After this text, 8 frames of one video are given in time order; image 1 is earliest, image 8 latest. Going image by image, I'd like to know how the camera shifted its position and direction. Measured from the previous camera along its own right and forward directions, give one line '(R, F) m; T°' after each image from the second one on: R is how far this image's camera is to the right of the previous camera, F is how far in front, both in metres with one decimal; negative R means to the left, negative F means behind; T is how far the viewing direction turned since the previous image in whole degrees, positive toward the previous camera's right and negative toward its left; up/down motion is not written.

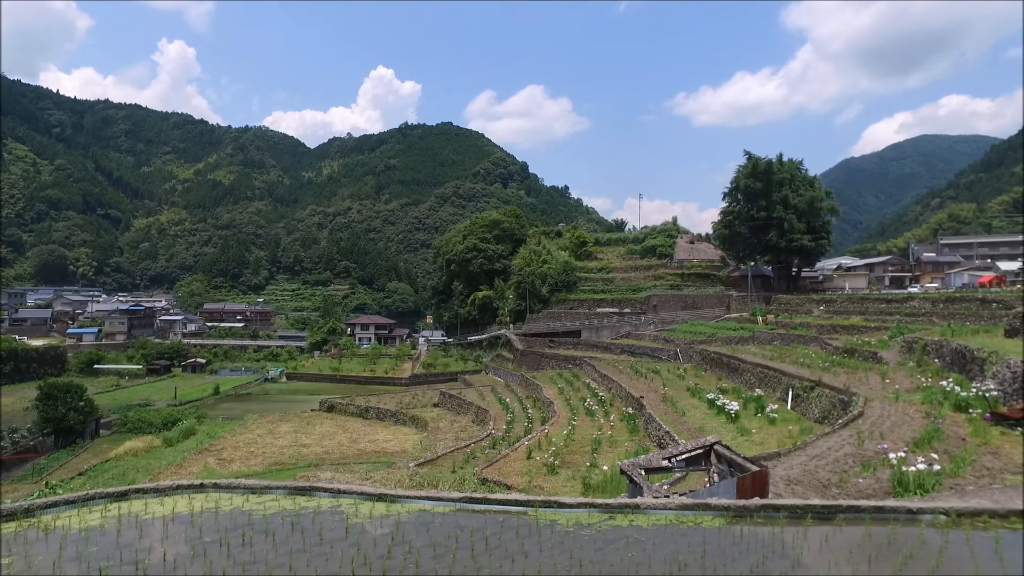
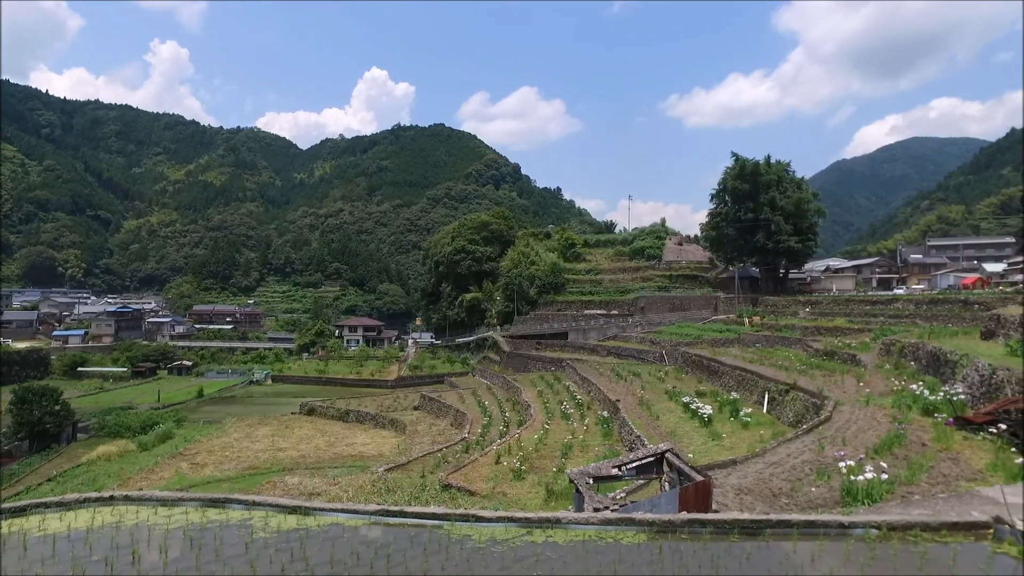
(+0.4, +0.2) m; +1°
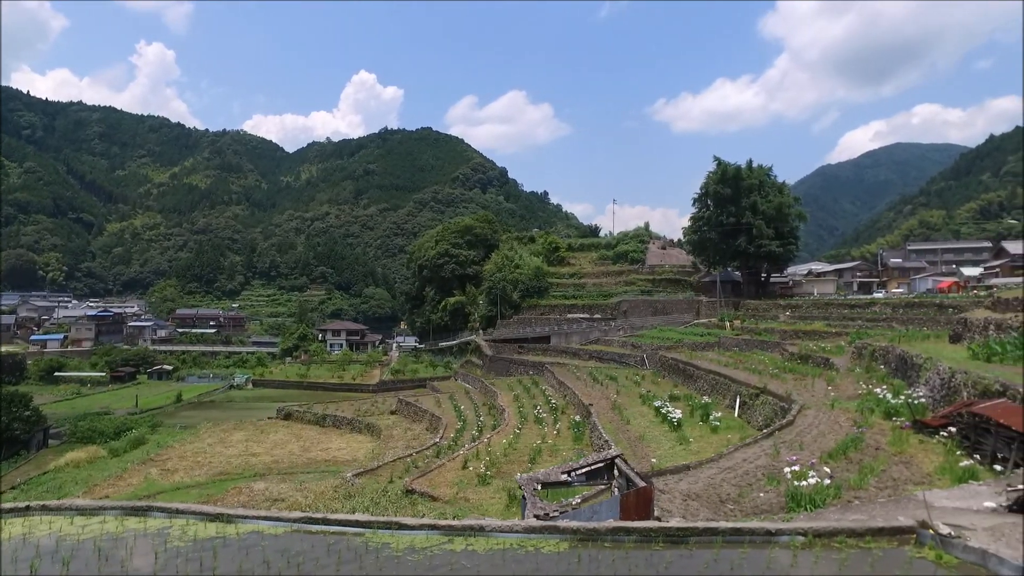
(+0.4, +0.1) m; +1°
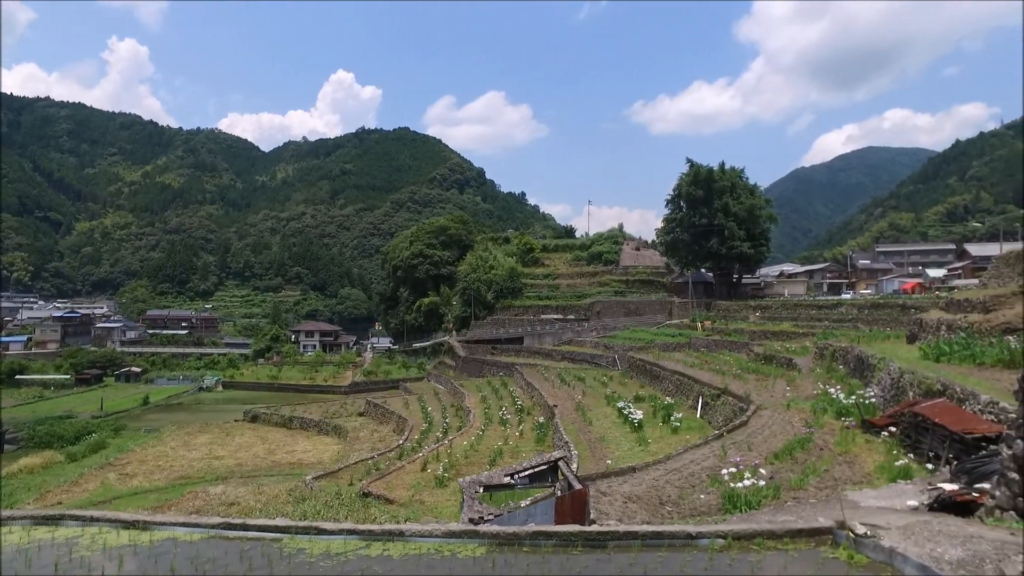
(+0.3, 0.0) m; +2°
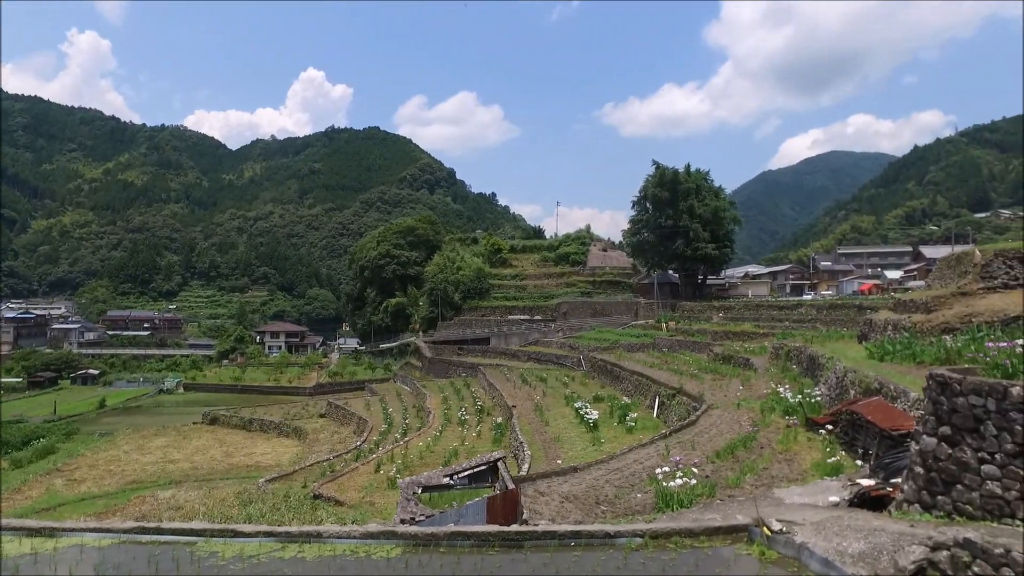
(+0.3, 0.0) m; +2°
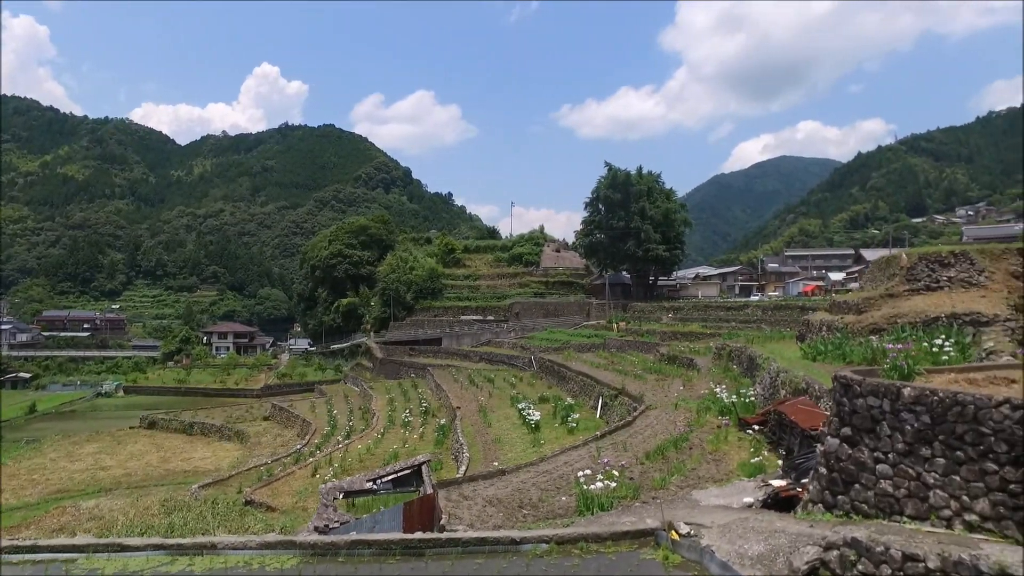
(+0.3, +0.1) m; +3°
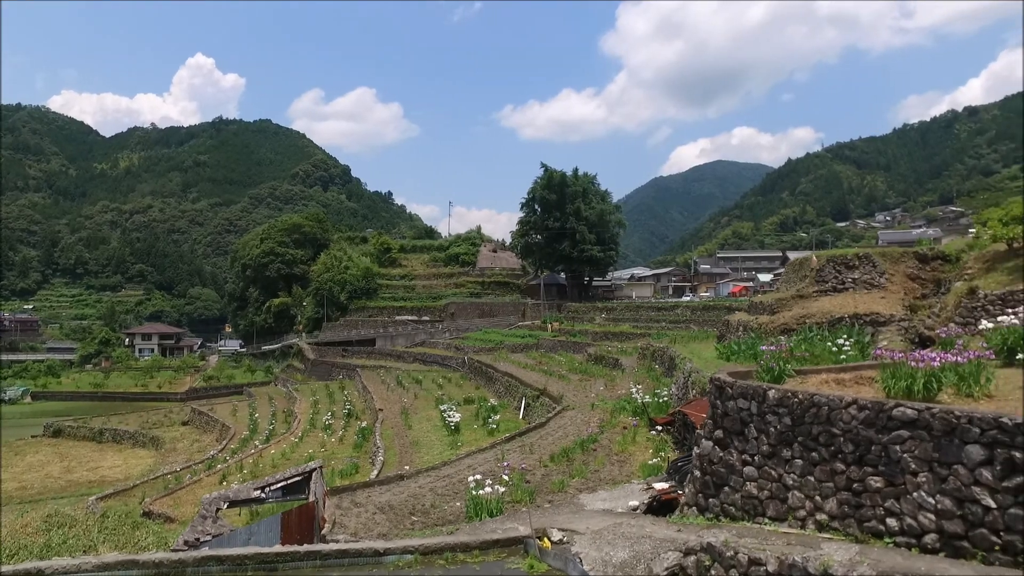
(+0.4, +0.1) m; +5°
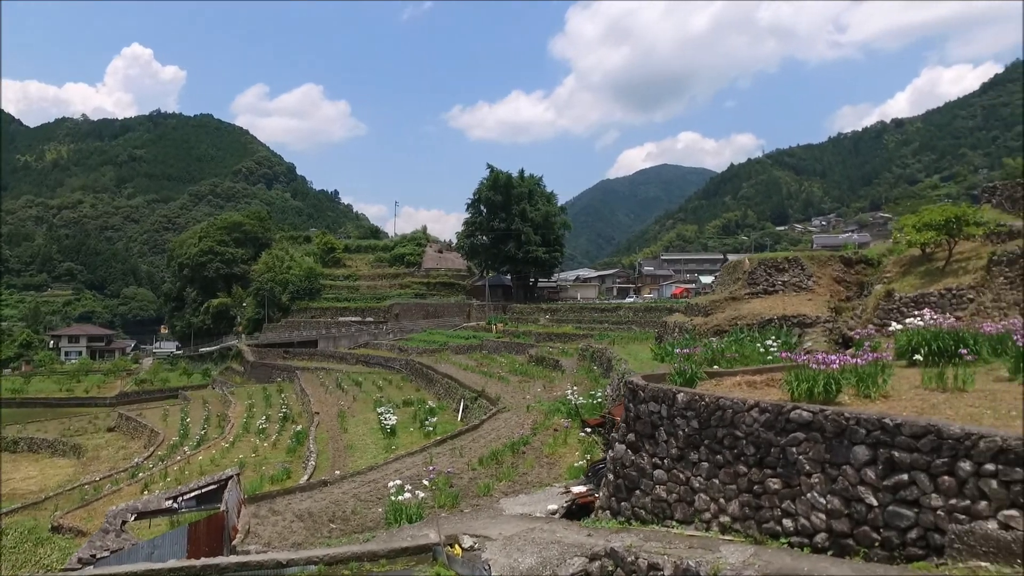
(+0.2, +0.1) m; +4°
